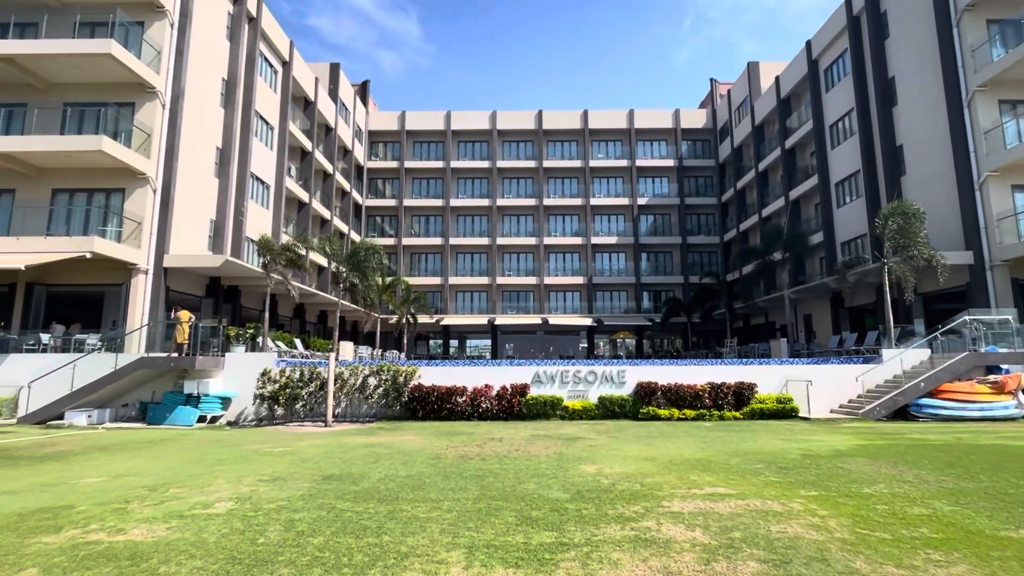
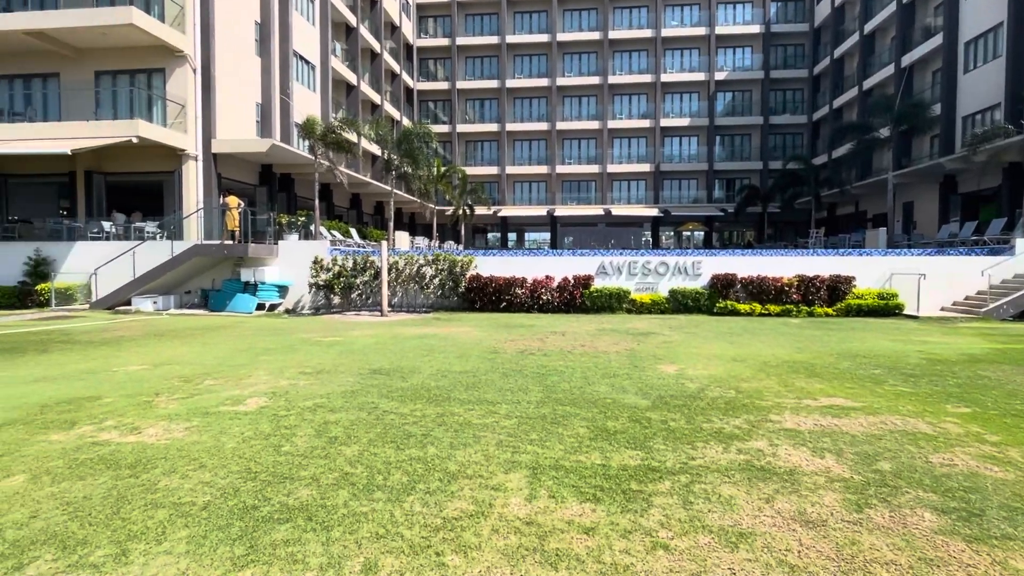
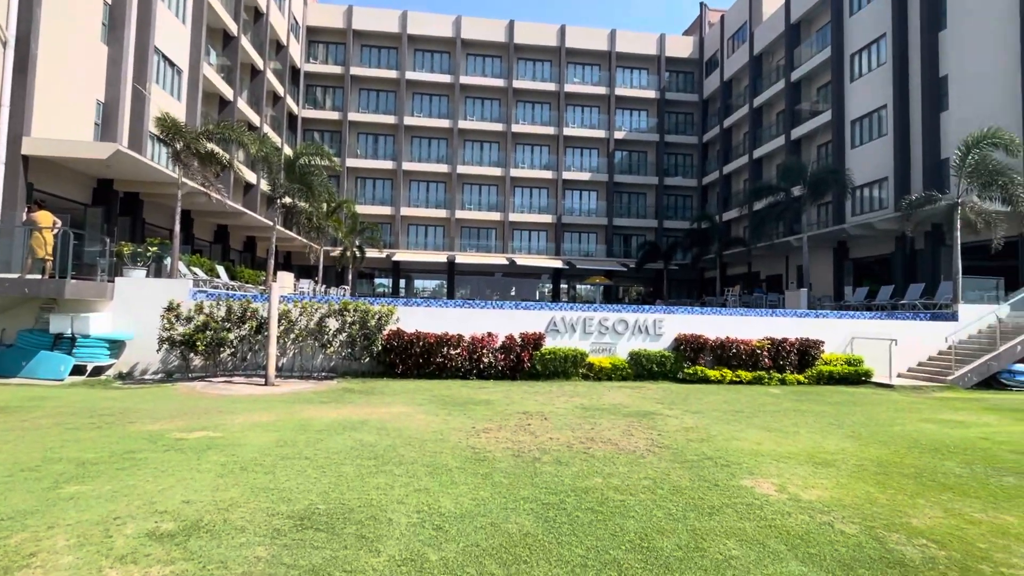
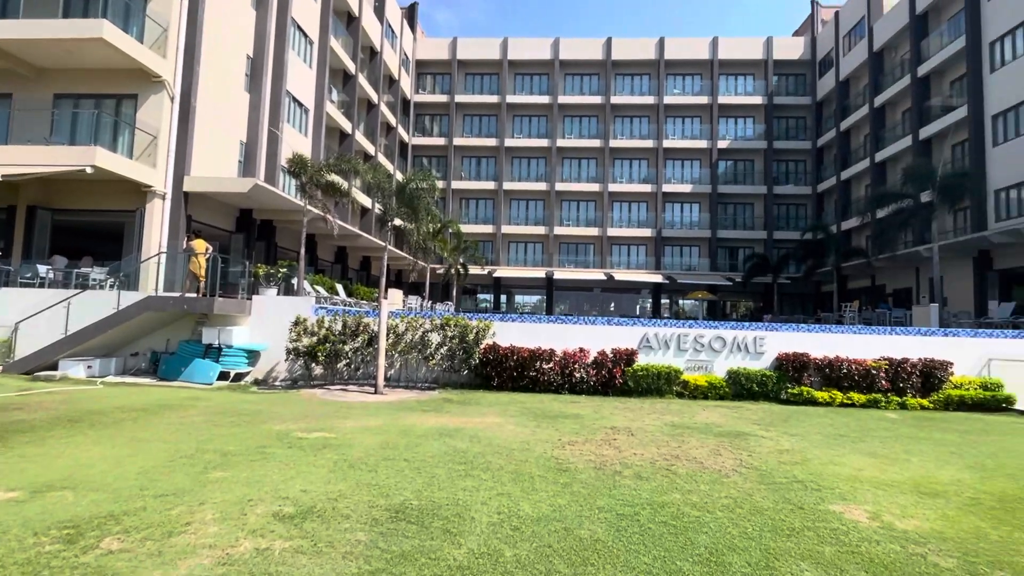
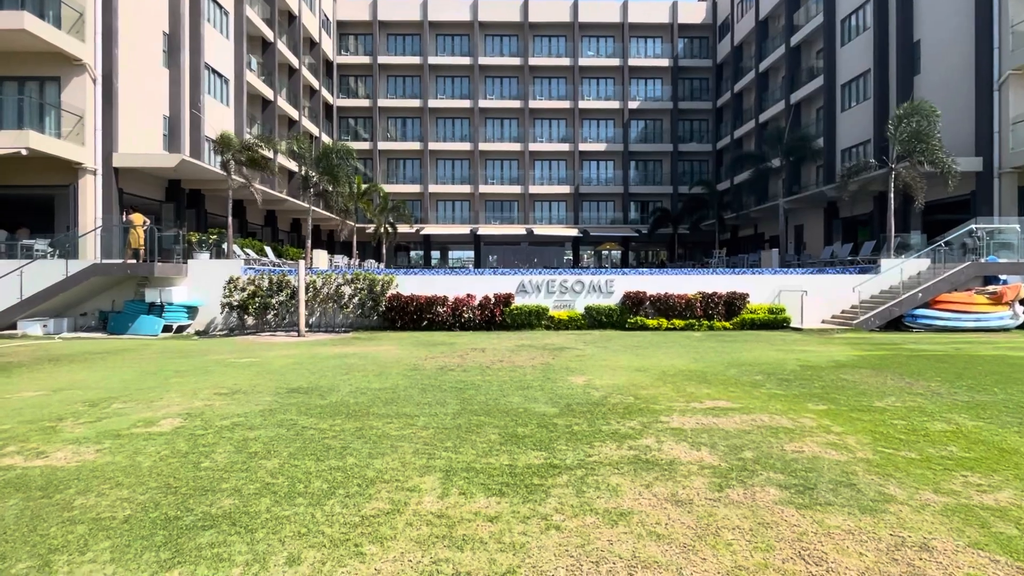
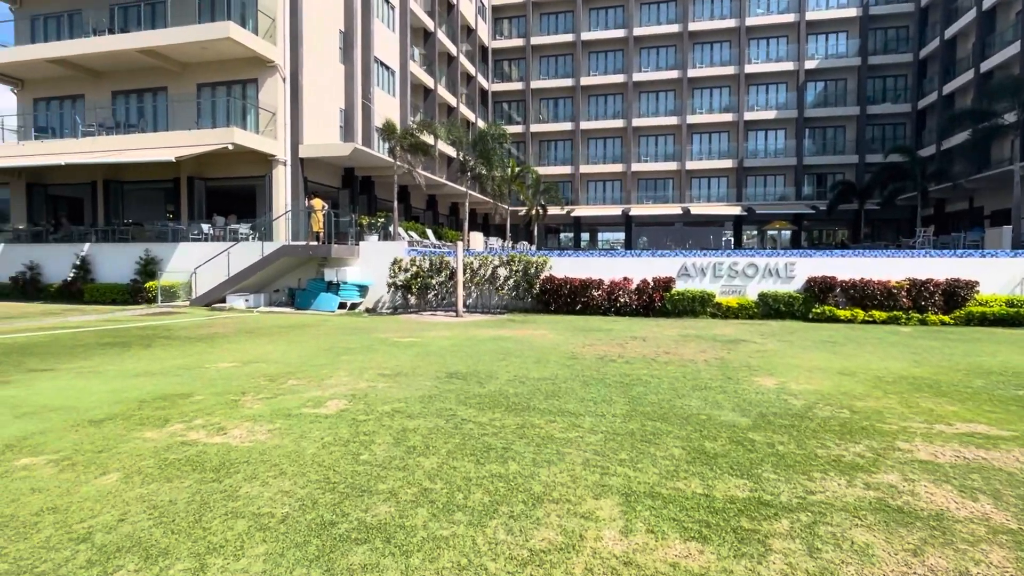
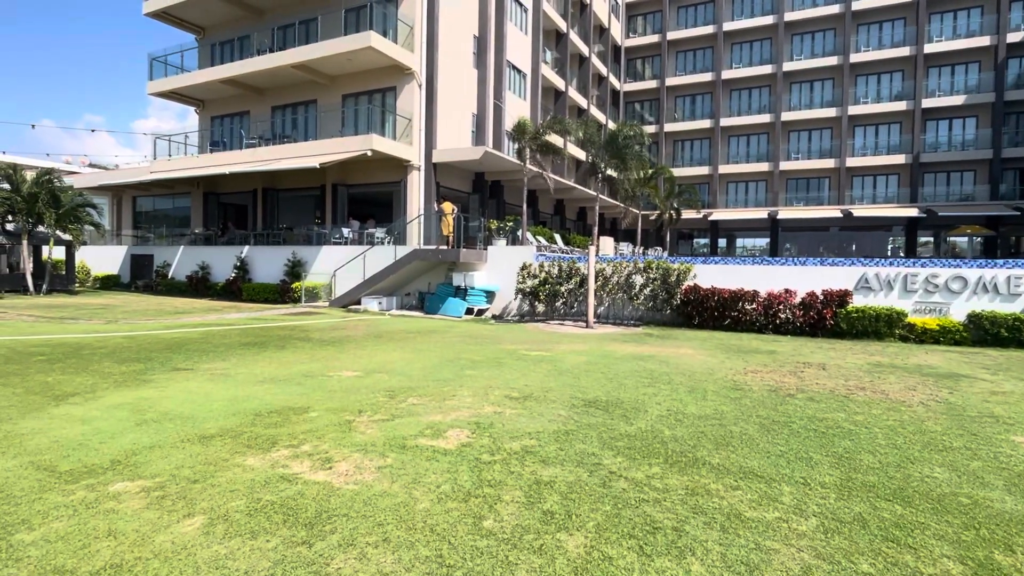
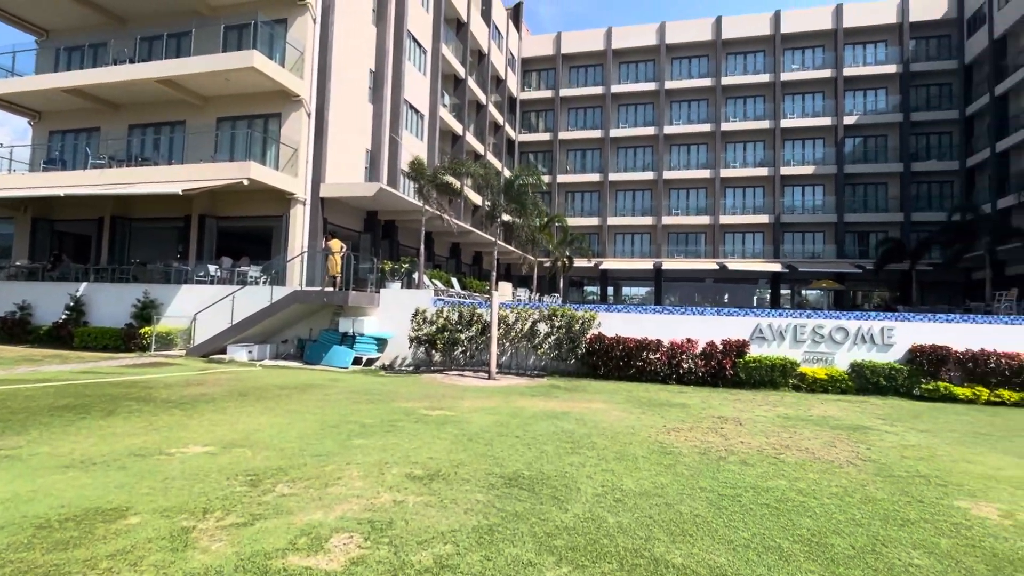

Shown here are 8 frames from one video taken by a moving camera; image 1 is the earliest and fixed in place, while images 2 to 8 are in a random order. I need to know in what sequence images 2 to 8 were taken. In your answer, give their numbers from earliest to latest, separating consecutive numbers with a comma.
5, 2, 6, 7, 8, 4, 3
